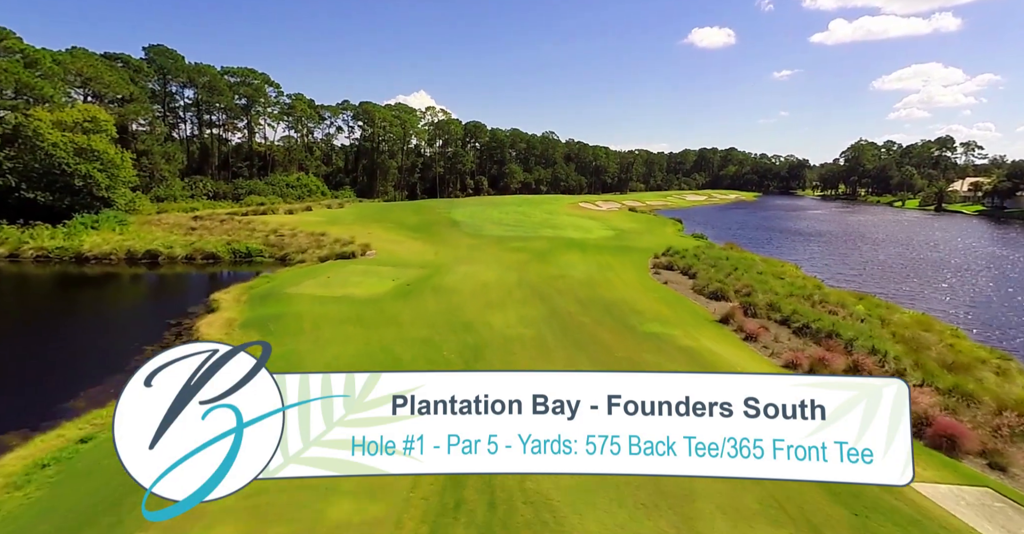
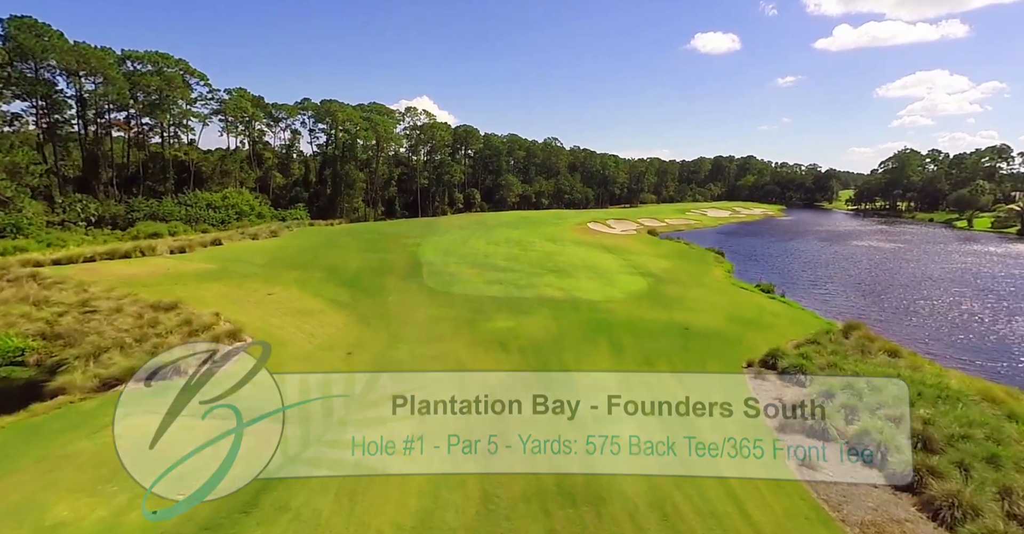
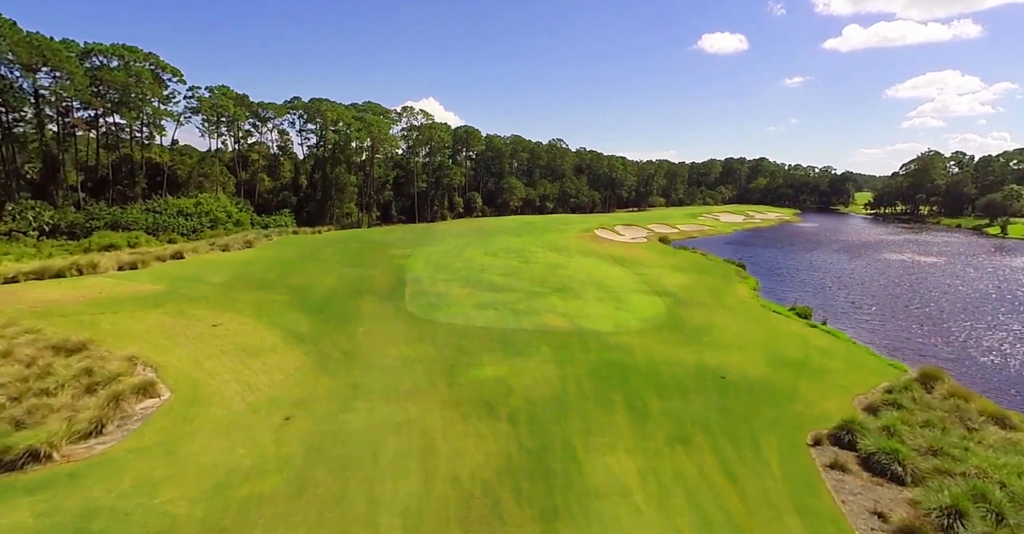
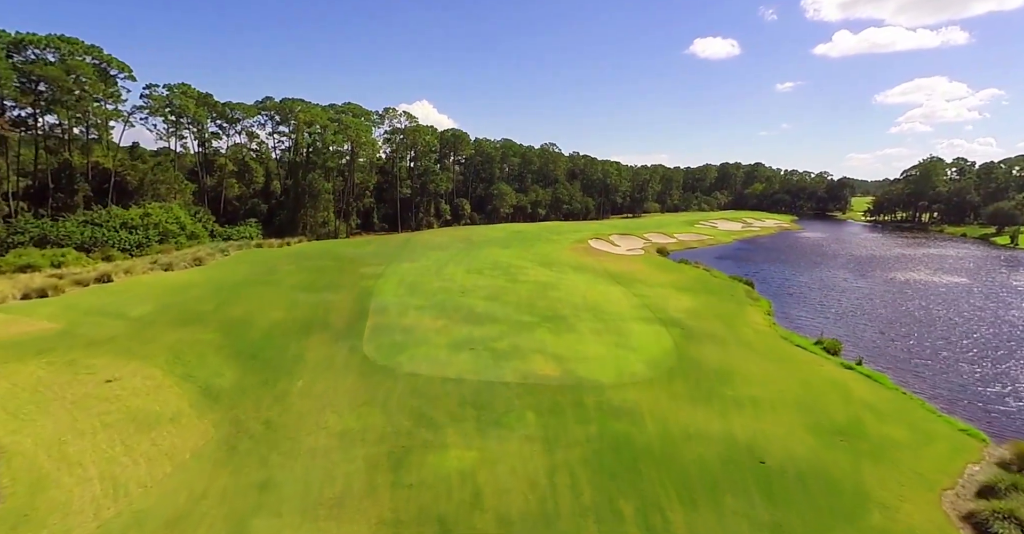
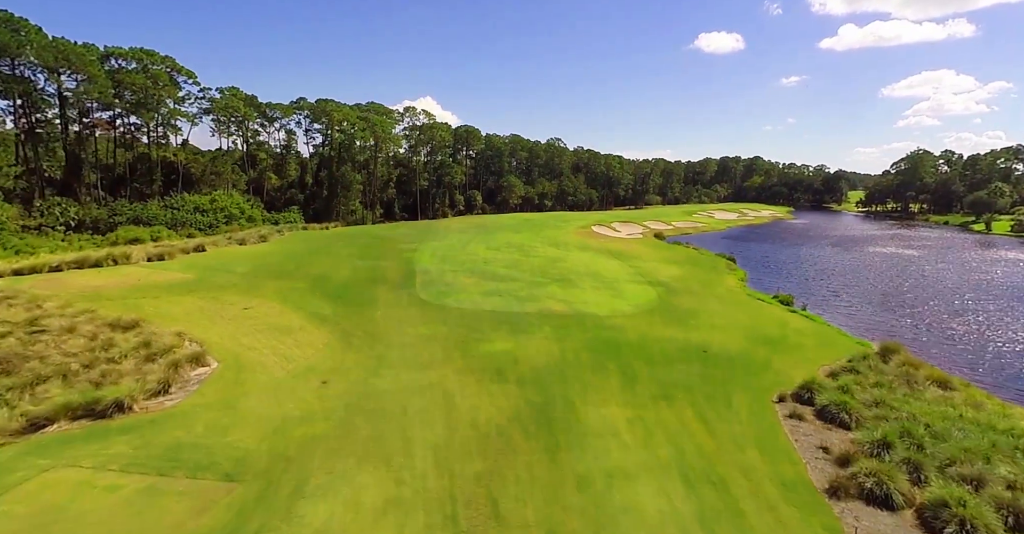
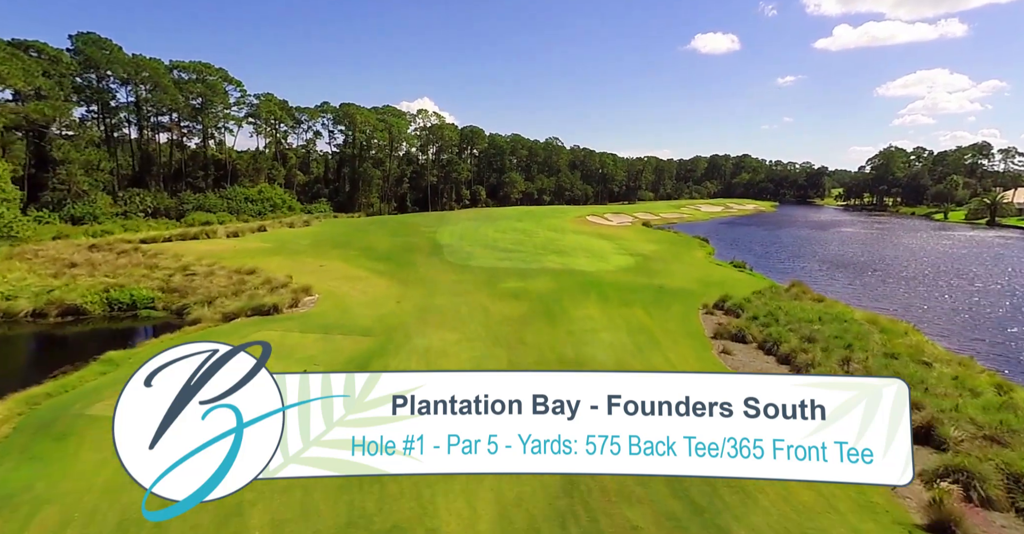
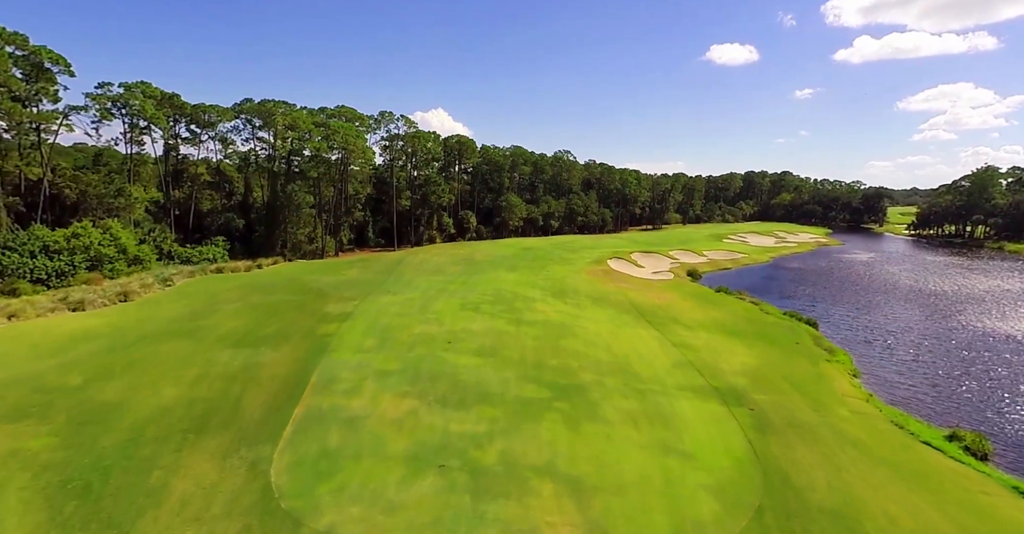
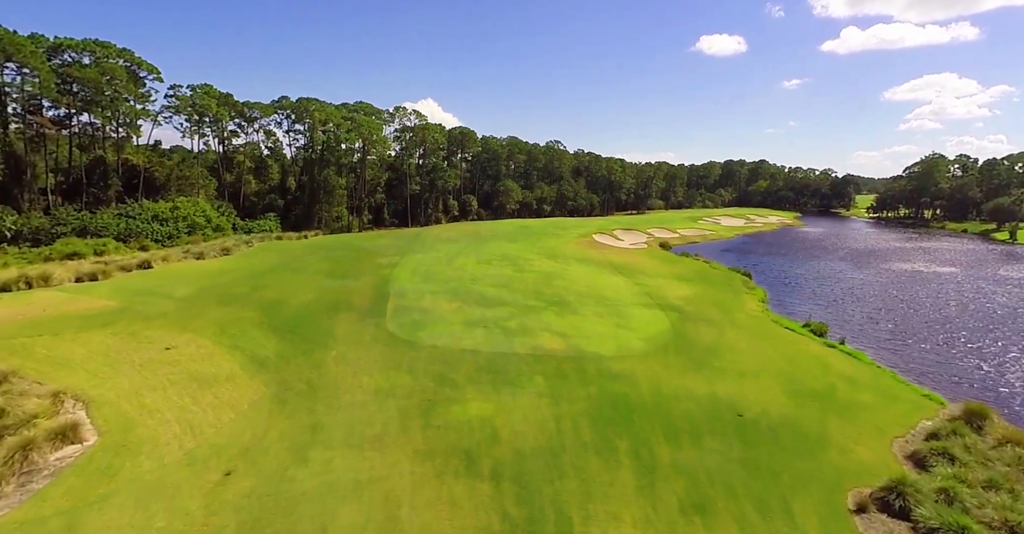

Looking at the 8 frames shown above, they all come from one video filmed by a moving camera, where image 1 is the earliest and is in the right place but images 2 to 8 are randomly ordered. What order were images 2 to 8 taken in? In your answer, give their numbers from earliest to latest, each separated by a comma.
6, 2, 5, 3, 8, 4, 7
